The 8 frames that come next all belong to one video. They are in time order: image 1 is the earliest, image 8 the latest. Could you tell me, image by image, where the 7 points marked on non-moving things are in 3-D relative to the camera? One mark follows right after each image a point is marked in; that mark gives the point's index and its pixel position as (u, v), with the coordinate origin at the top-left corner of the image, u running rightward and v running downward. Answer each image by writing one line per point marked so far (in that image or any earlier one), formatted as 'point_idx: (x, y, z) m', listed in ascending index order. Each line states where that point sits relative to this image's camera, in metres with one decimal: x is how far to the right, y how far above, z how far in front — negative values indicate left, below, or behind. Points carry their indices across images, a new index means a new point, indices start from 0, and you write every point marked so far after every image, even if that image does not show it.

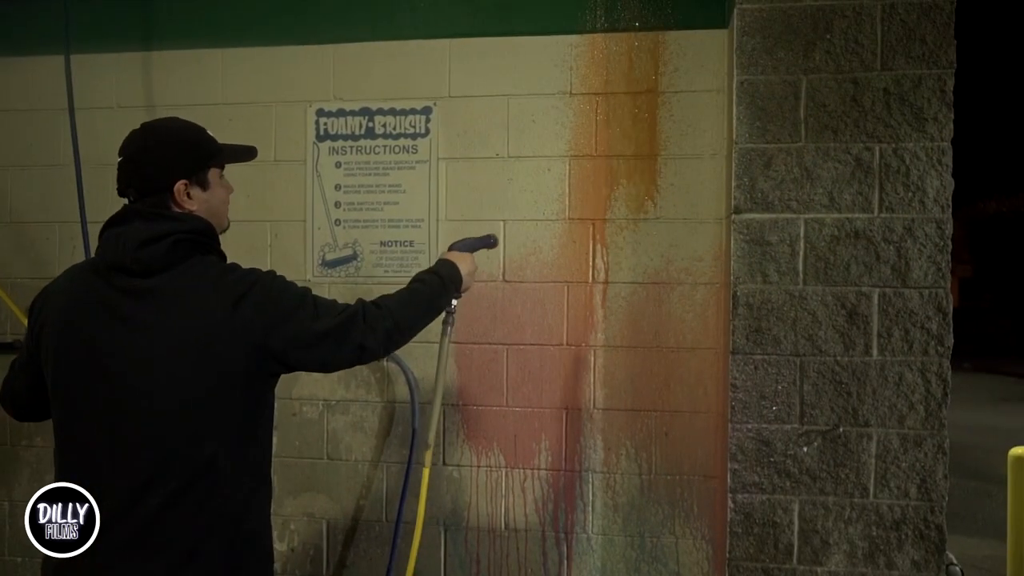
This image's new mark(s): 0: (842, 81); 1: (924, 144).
0: (+1.1, +0.7, +2.9) m
1: (+1.4, +0.5, +2.8) m
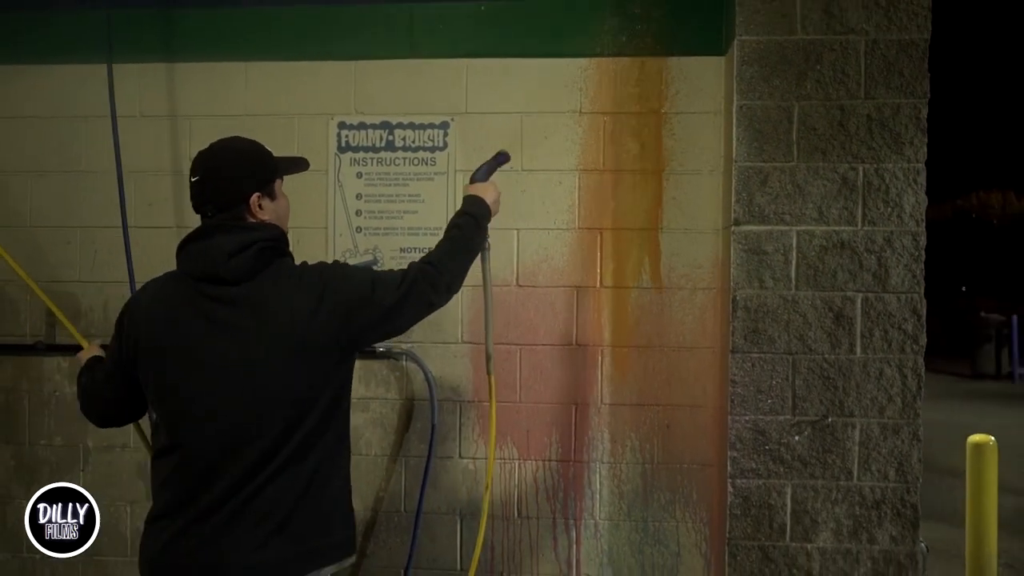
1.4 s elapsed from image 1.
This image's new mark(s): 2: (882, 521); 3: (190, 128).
0: (+1.2, +0.7, +3.2) m
1: (+1.5, +0.5, +3.2) m
2: (+1.4, -0.9, +3.2) m
3: (-1.4, +0.7, +3.7) m
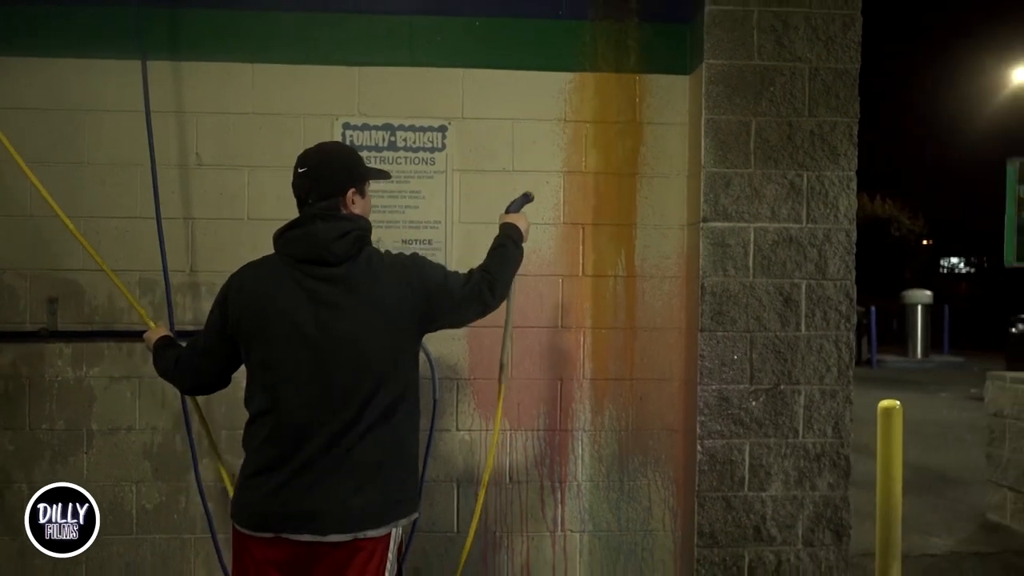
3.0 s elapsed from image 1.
0: (+1.2, +0.8, +3.8) m
1: (+1.5, +0.5, +3.8) m
2: (+1.4, -0.8, +3.8) m
3: (-1.5, +0.8, +3.9) m
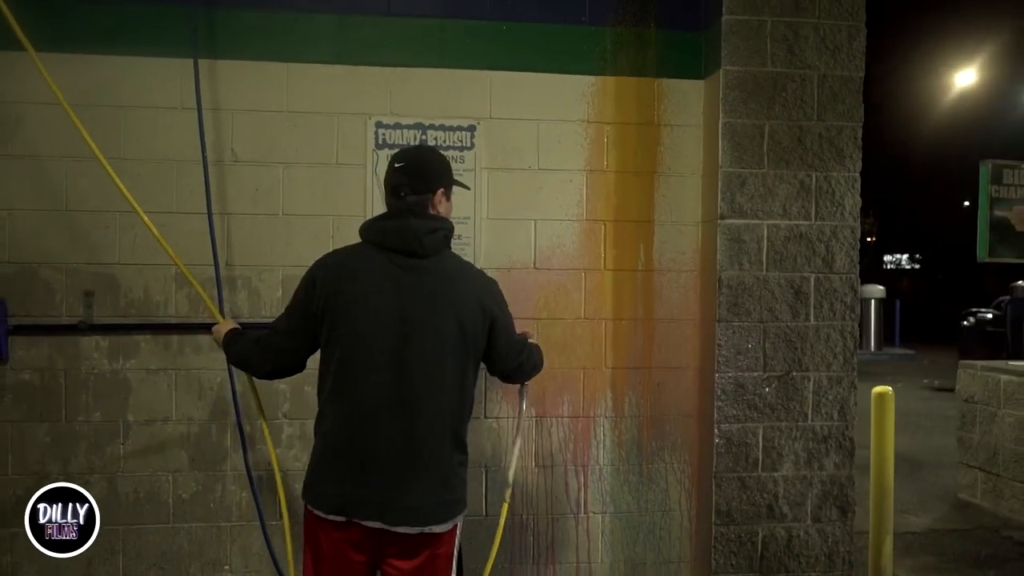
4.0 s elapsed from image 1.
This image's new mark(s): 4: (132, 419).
0: (+1.4, +0.8, +4.0) m
1: (+1.6, +0.6, +4.1) m
2: (+1.6, -0.8, +4.1) m
3: (-1.3, +0.8, +4.0) m
4: (-1.8, -0.6, +3.9) m
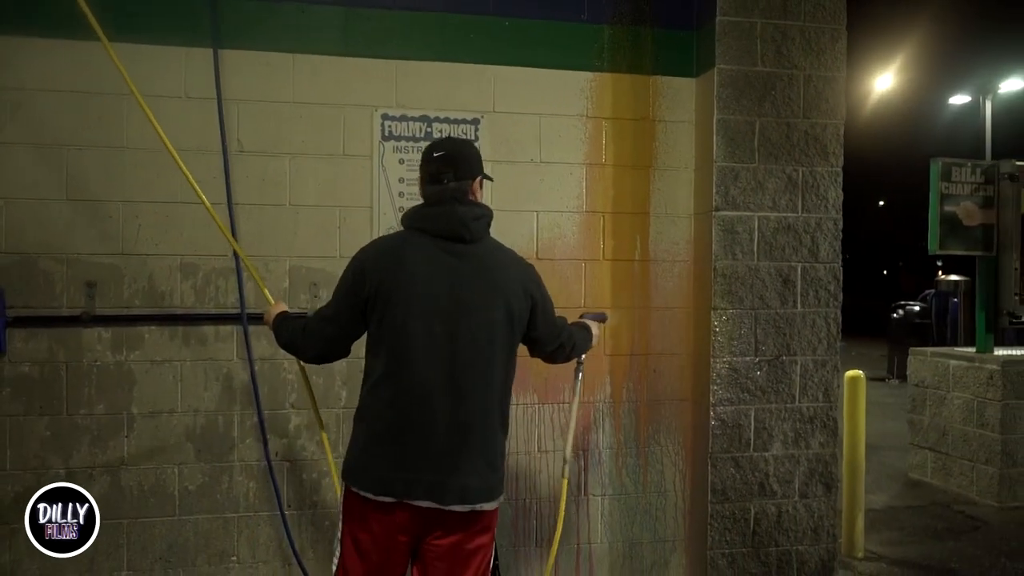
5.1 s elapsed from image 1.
0: (+1.4, +0.8, +4.3) m
1: (+1.7, +0.6, +4.3) m
2: (+1.6, -0.8, +4.3) m
3: (-1.3, +0.8, +4.0) m
4: (-1.8, -0.6, +3.9) m
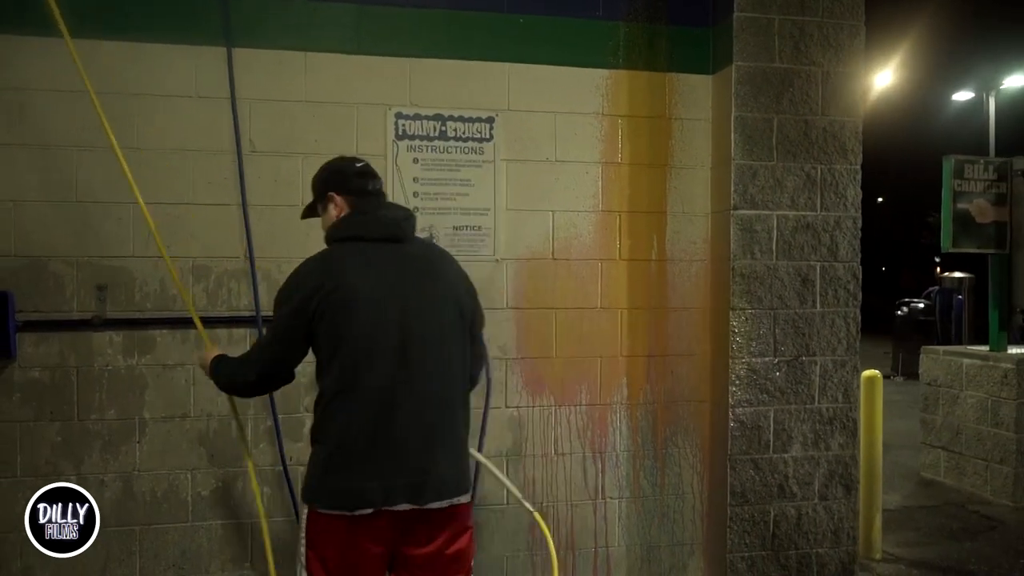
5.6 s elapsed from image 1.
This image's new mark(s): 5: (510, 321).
0: (+1.5, +0.9, +4.2) m
1: (+1.7, +0.6, +4.3) m
2: (+1.7, -0.7, +4.3) m
3: (-1.2, +0.8, +3.9) m
4: (-1.7, -0.6, +3.8) m
5: (0.0, -0.2, +4.2) m
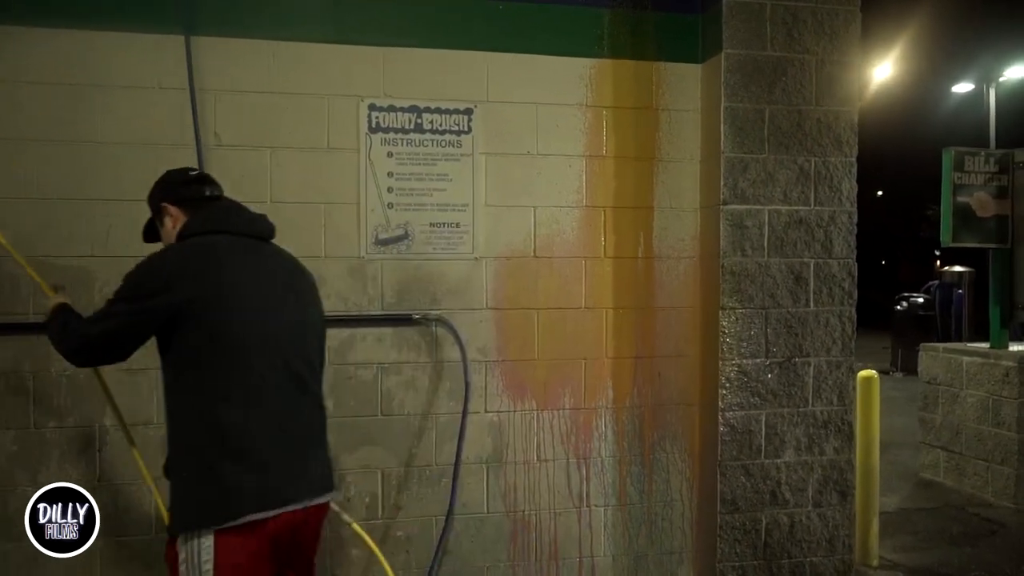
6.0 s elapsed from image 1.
0: (+1.4, +0.9, +4.0) m
1: (+1.6, +0.6, +4.1) m
2: (+1.6, -0.7, +4.1) m
3: (-1.3, +0.8, +3.7) m
4: (-1.8, -0.6, +3.6) m
5: (-0.1, -0.2, +4.0) m
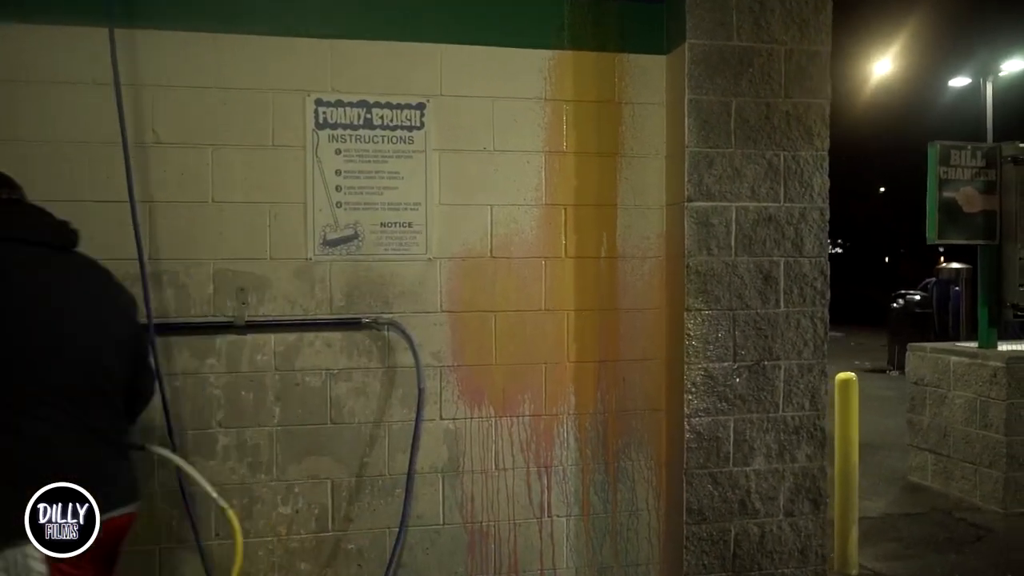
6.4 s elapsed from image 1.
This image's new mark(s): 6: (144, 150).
0: (+1.2, +0.9, +3.8) m
1: (+1.4, +0.6, +3.9) m
2: (+1.4, -0.7, +3.9) m
3: (-1.6, +0.8, +3.6) m
4: (-2.0, -0.6, +3.5) m
5: (-0.3, -0.2, +3.8) m
6: (-1.6, +0.6, +3.6) m
